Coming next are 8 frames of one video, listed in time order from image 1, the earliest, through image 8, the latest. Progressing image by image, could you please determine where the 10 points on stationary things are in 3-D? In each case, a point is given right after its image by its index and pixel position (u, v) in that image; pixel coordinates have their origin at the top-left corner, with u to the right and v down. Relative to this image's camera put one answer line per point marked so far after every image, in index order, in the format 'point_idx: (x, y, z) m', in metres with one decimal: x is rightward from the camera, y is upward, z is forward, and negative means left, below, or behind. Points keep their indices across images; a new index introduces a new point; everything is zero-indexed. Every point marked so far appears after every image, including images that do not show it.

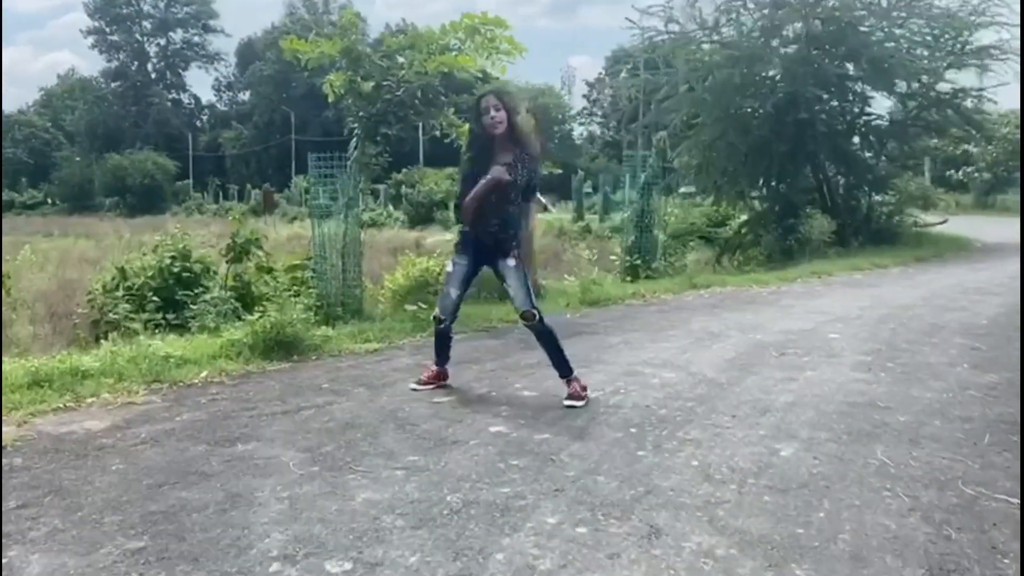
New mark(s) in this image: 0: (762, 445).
0: (+1.1, -0.7, +3.9) m
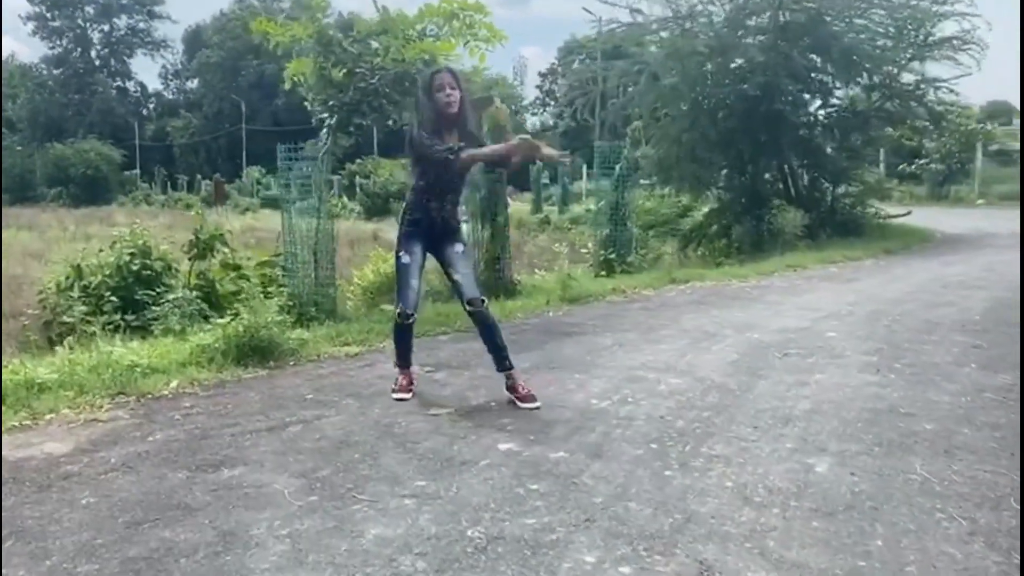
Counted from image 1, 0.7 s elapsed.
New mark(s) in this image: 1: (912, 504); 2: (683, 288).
0: (+1.2, -0.7, +3.6) m
1: (+1.5, -0.8, +3.2) m
2: (+1.8, 0.0, +9.3) m
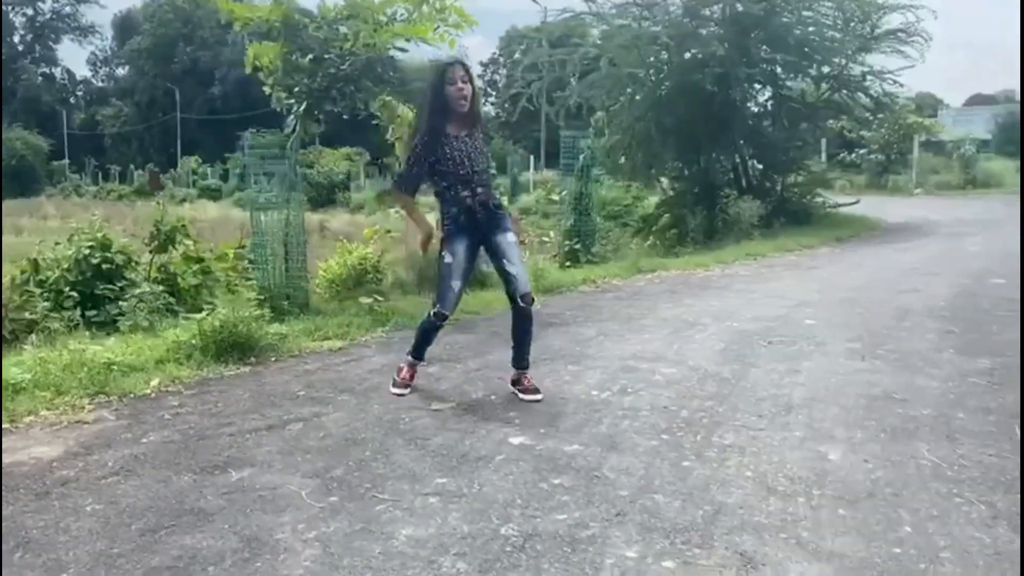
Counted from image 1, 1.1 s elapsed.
0: (+1.2, -0.7, +3.6) m
1: (+1.6, -0.7, +3.3) m
2: (+1.5, +0.1, +9.4) m
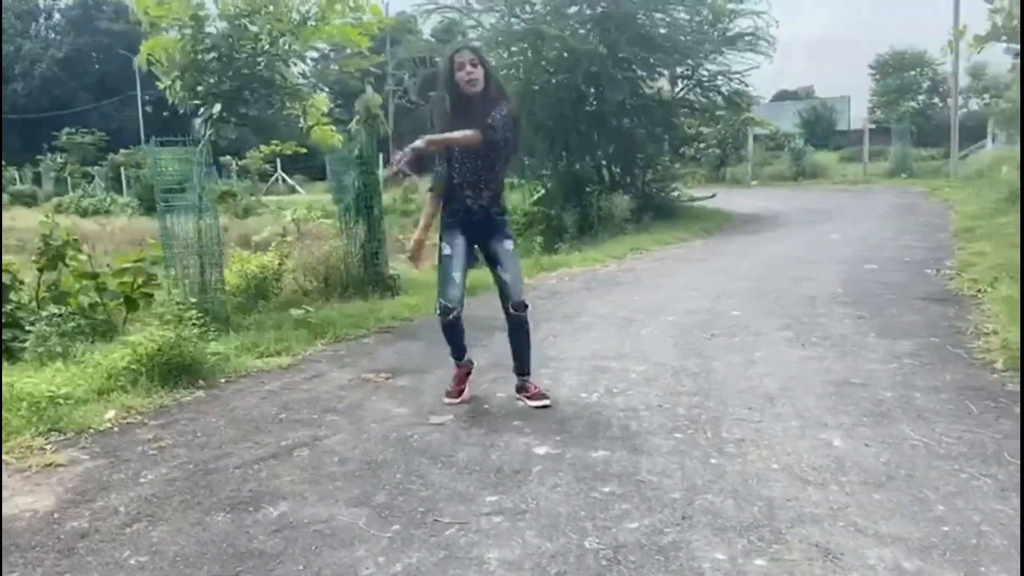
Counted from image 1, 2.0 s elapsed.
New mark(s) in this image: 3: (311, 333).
0: (+1.3, -0.7, +3.8) m
1: (+1.7, -0.7, +3.5) m
2: (+0.5, +0.1, +9.5) m
3: (-1.4, -0.3, +6.1) m
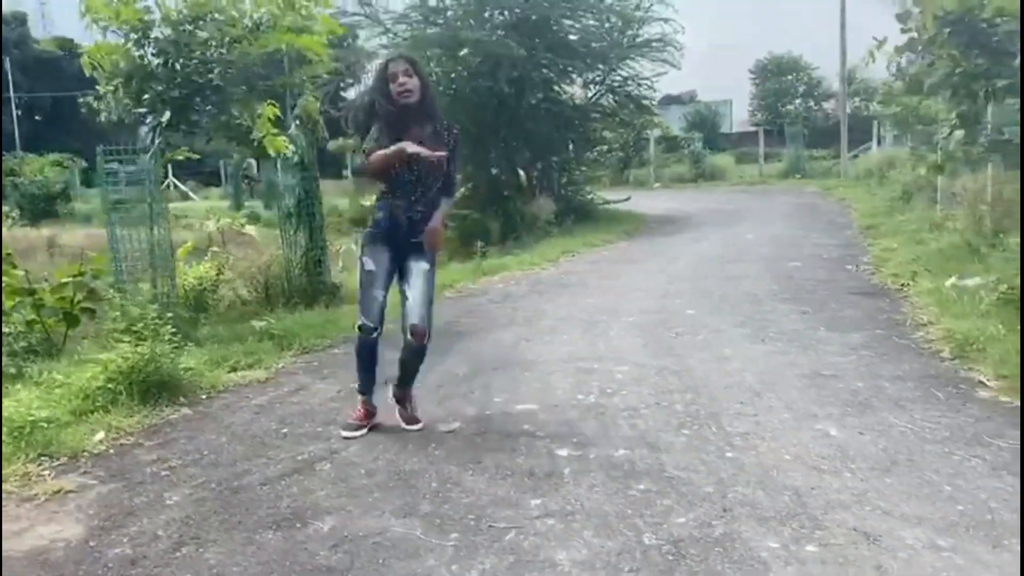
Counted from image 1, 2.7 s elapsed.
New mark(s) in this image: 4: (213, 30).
0: (+1.4, -0.6, +4.0) m
1: (+1.8, -0.7, +3.8) m
2: (-0.2, +0.1, +9.6) m
3: (-1.6, -0.4, +5.9) m
4: (-2.3, +2.0, +6.7) m
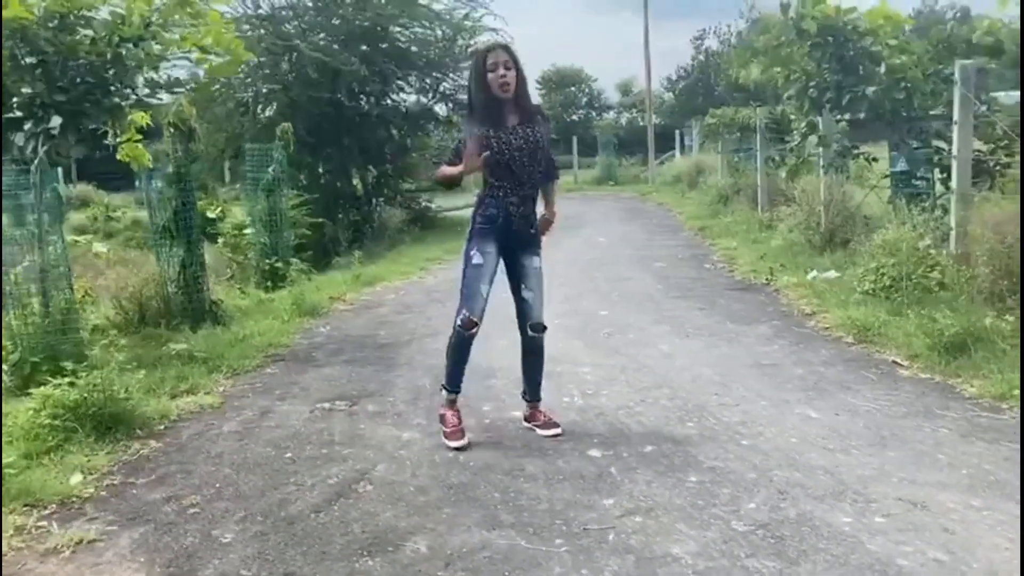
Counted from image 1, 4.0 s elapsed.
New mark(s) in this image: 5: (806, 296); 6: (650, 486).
0: (+1.4, -0.6, +4.4) m
1: (+1.9, -0.7, +4.2) m
2: (-1.4, 0.0, +9.4) m
3: (-1.9, -0.5, +5.6) m
4: (-2.9, +1.8, +6.2) m
5: (+2.7, -0.1, +8.1) m
6: (+0.5, -0.8, +3.4) m
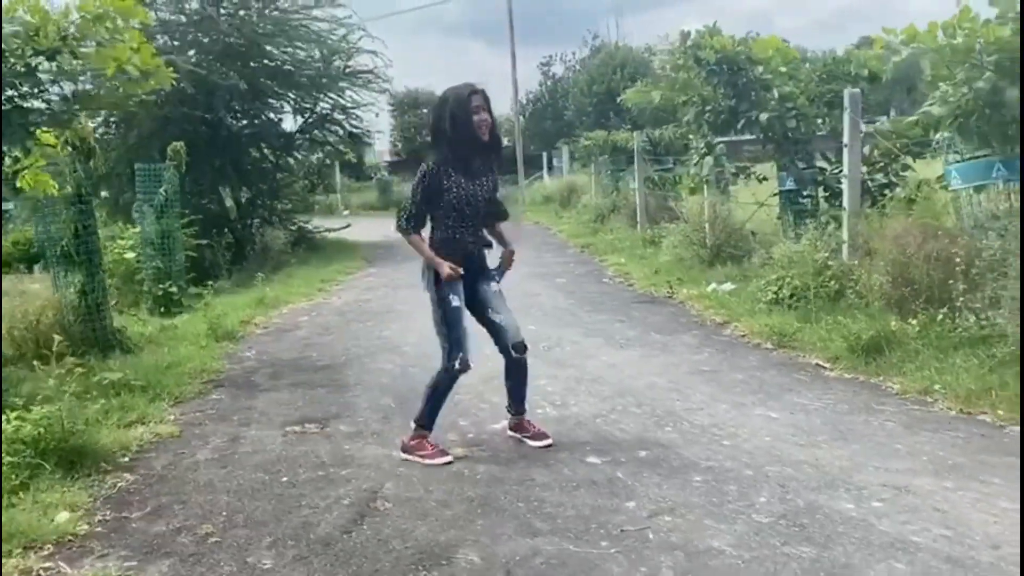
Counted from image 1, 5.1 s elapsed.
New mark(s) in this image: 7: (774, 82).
0: (+1.3, -0.7, +4.6) m
1: (+1.8, -0.7, +4.6) m
2: (-2.3, -0.3, +9.2) m
3: (-2.2, -0.7, +5.3) m
4: (-3.3, +1.6, +5.8) m
5: (+1.9, -0.2, +8.6) m
6: (+0.6, -0.8, +3.5) m
7: (+2.8, +2.3, +9.5) m
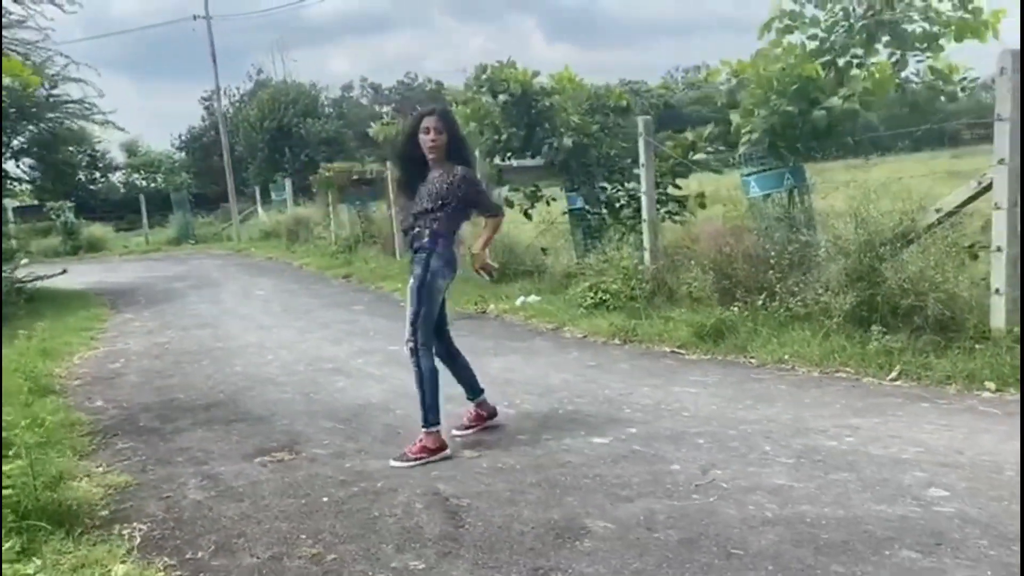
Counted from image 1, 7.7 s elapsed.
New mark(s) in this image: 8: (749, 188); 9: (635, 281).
0: (+1.0, -0.6, +5.3) m
1: (+1.5, -0.6, +5.4) m
2: (-4.0, -0.7, +8.3) m
3: (-2.4, -0.9, +4.7) m
4: (-3.9, +1.3, +4.8) m
5: (+0.2, -0.3, +9.2) m
6: (+0.8, -0.7, +4.0) m
7: (+0.5, +2.1, +10.5) m
8: (+2.1, +0.9, +7.9) m
9: (+1.2, +0.1, +8.6) m
